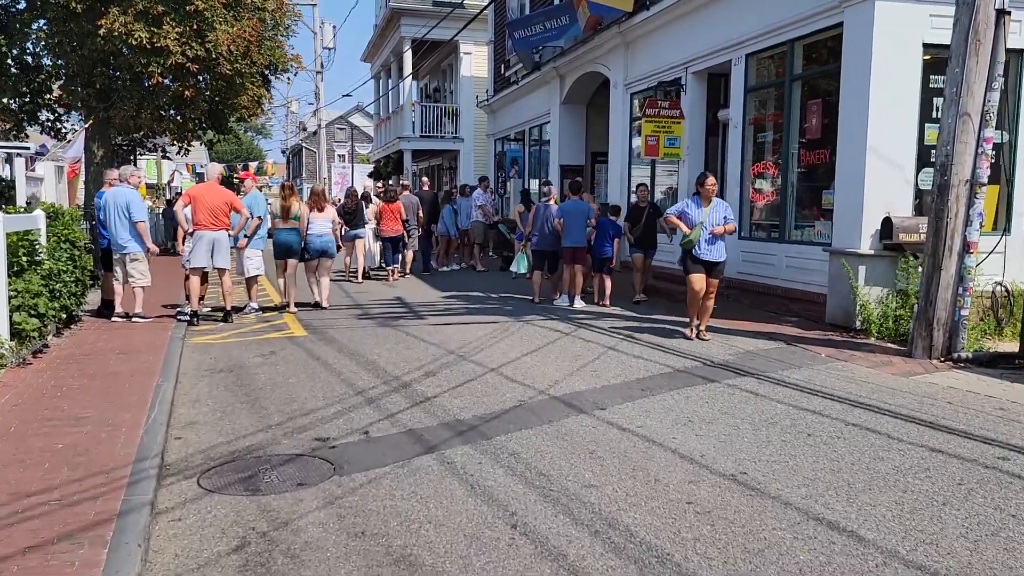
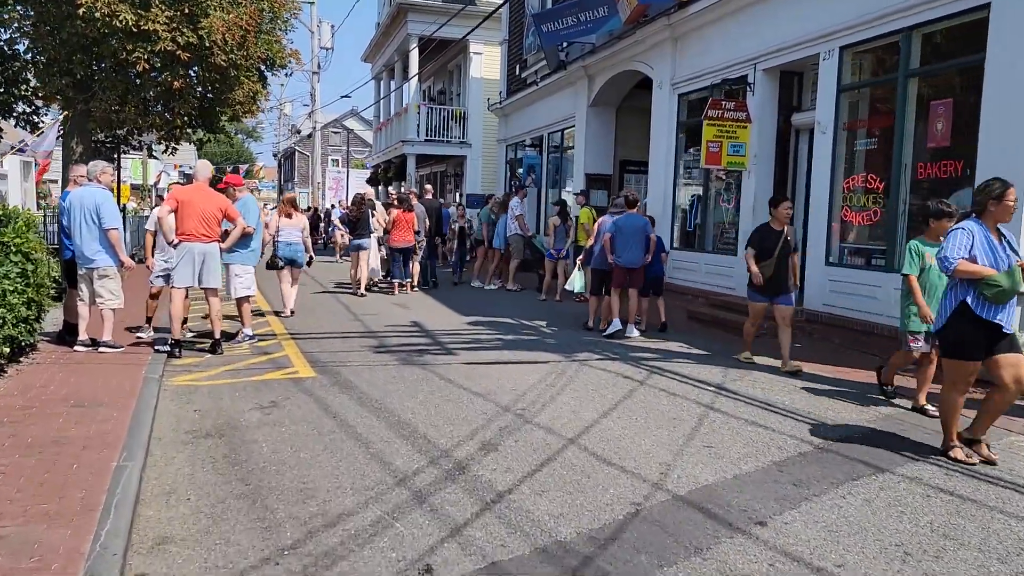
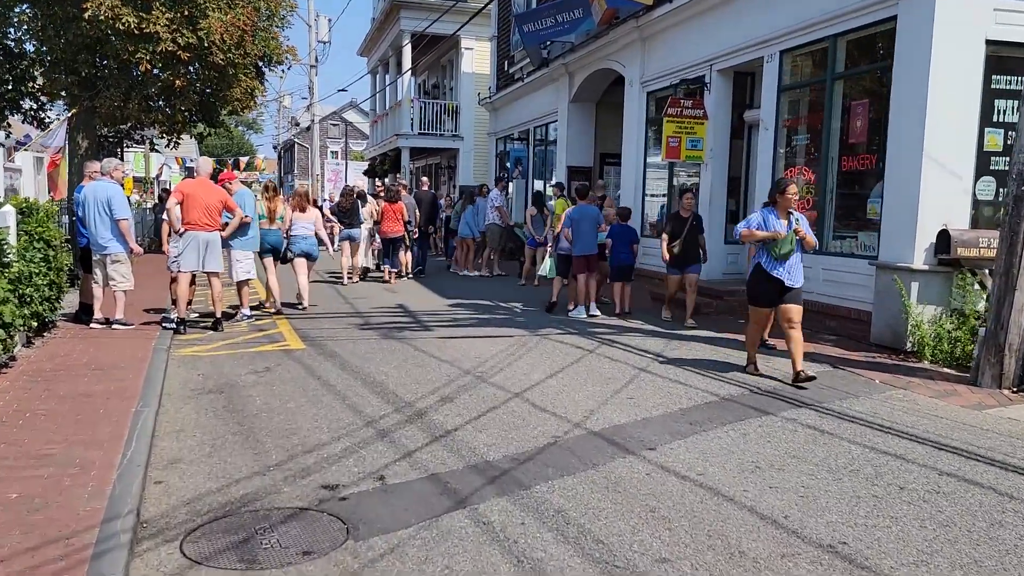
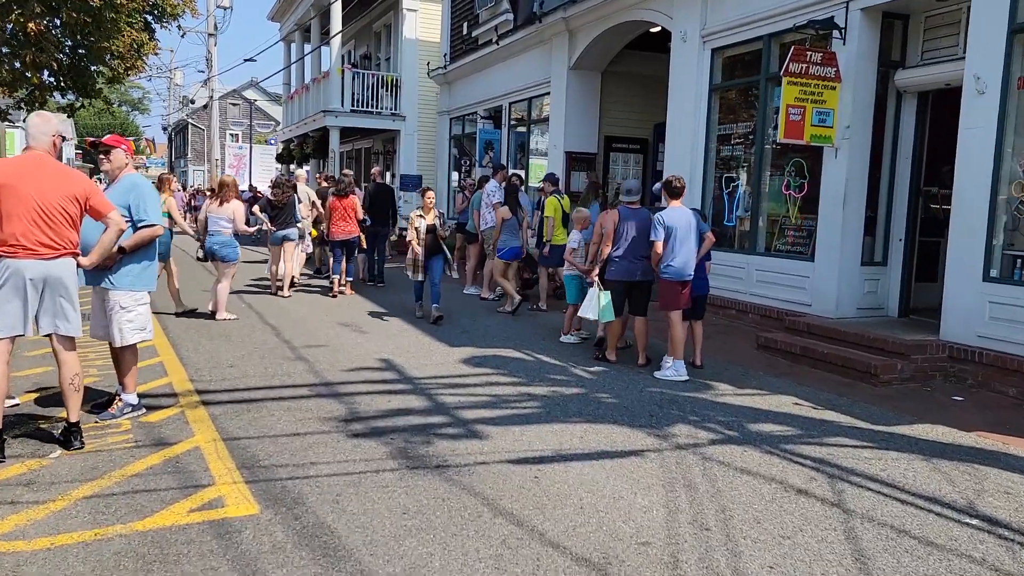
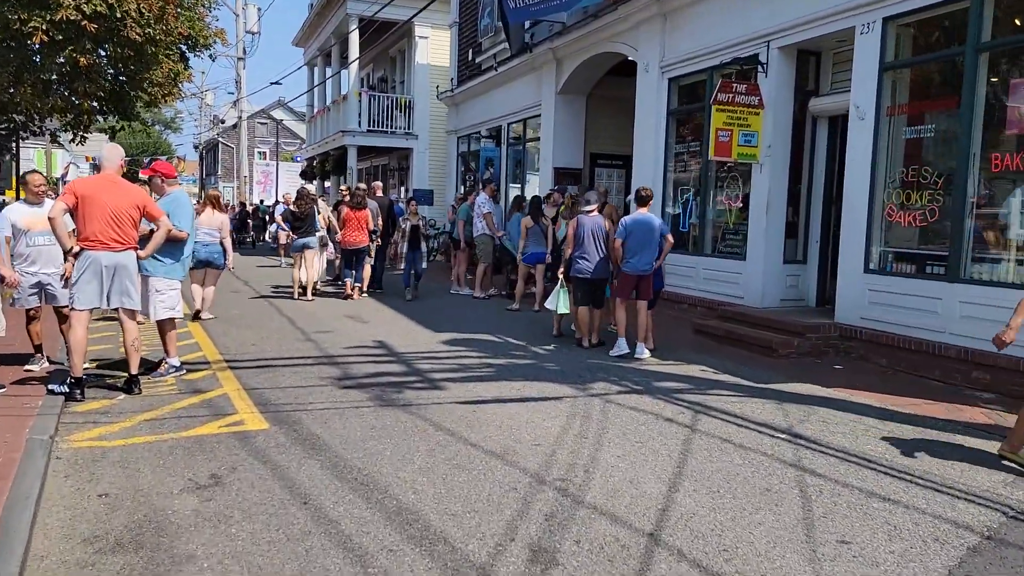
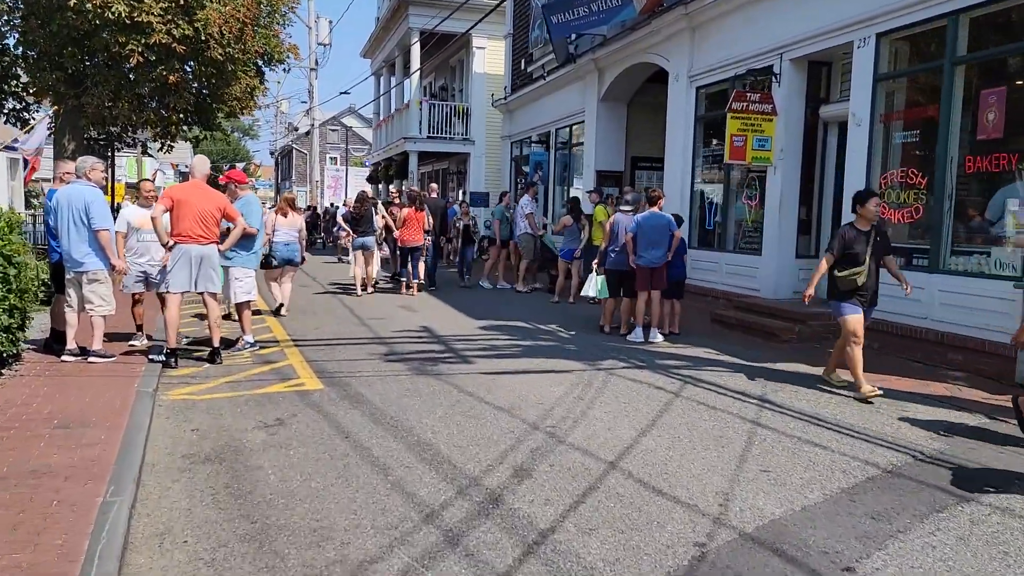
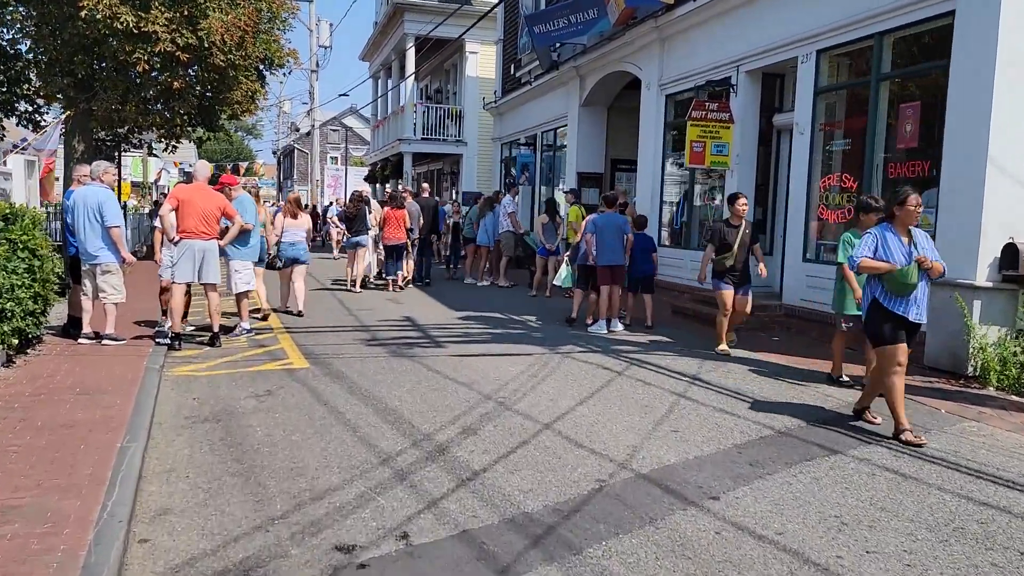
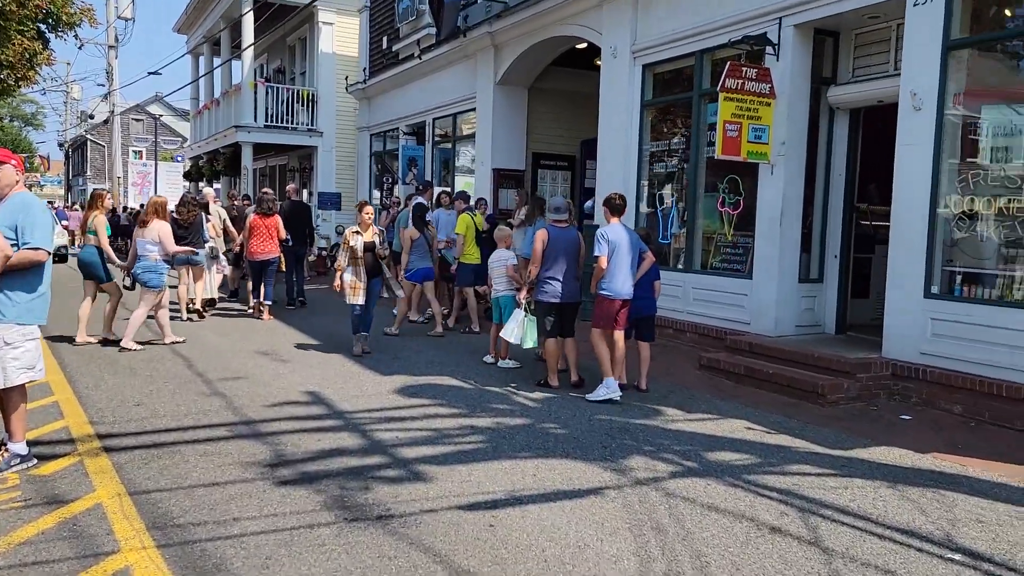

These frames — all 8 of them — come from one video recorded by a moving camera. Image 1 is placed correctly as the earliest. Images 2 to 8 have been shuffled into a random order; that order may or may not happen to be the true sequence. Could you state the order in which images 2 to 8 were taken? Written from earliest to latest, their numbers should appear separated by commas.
3, 7, 2, 6, 5, 4, 8
